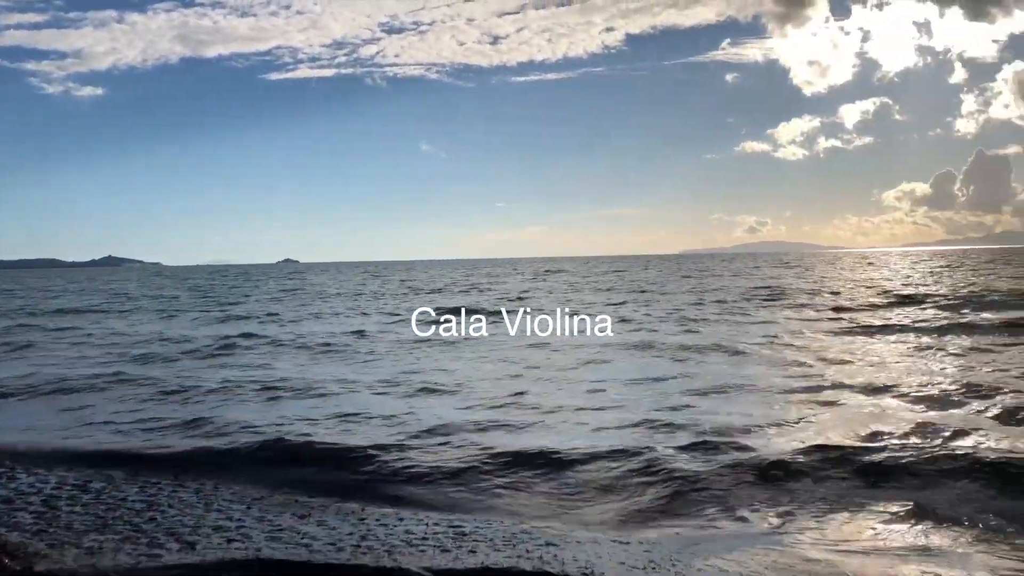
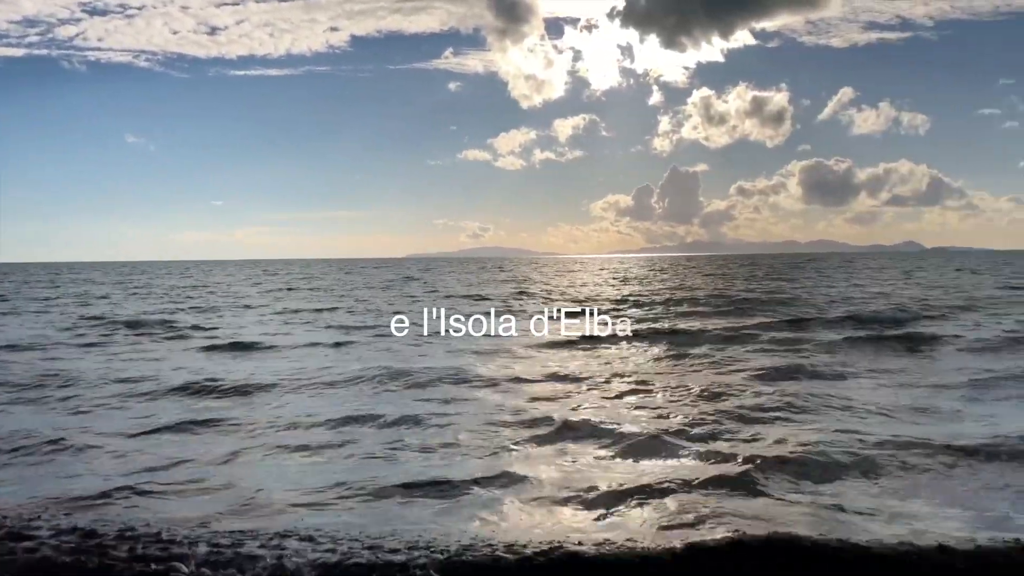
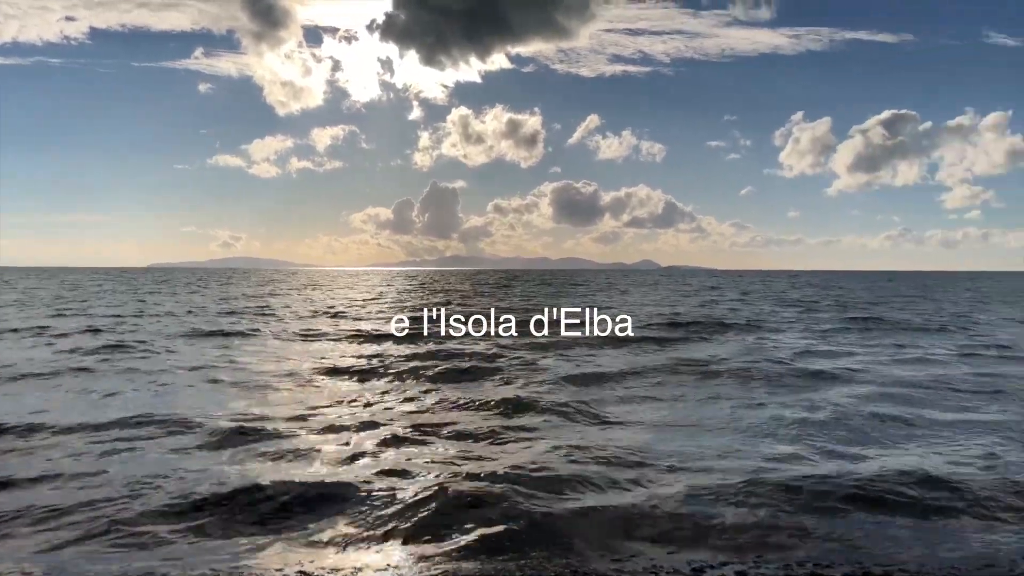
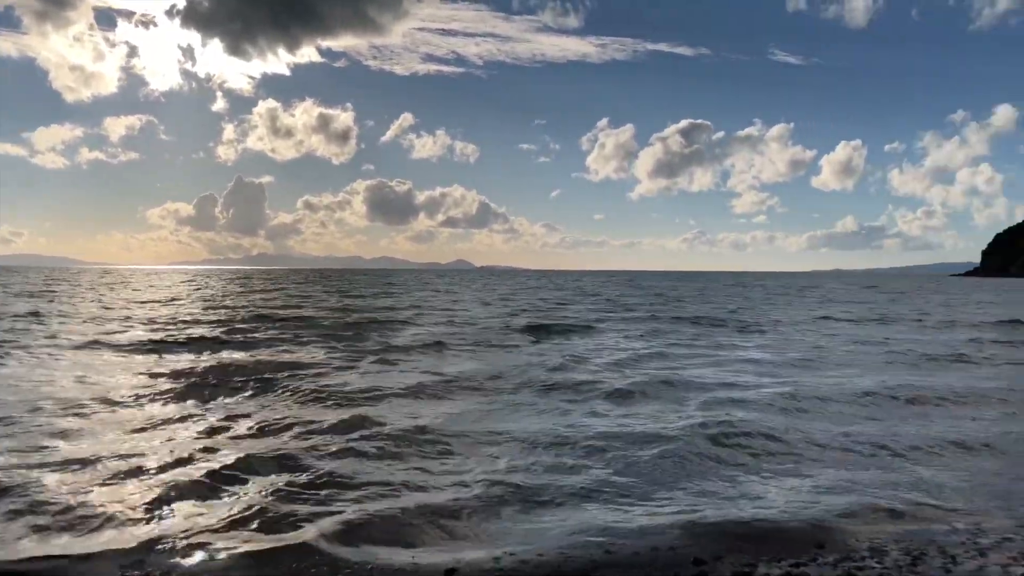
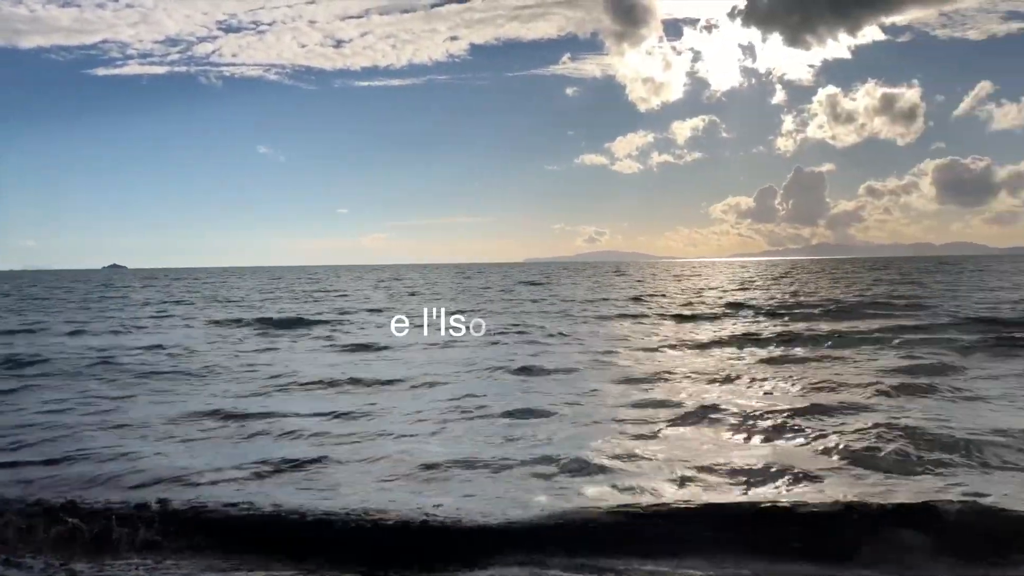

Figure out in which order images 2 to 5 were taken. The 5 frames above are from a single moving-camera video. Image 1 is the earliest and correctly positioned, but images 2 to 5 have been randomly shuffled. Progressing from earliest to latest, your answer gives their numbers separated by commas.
5, 2, 3, 4
